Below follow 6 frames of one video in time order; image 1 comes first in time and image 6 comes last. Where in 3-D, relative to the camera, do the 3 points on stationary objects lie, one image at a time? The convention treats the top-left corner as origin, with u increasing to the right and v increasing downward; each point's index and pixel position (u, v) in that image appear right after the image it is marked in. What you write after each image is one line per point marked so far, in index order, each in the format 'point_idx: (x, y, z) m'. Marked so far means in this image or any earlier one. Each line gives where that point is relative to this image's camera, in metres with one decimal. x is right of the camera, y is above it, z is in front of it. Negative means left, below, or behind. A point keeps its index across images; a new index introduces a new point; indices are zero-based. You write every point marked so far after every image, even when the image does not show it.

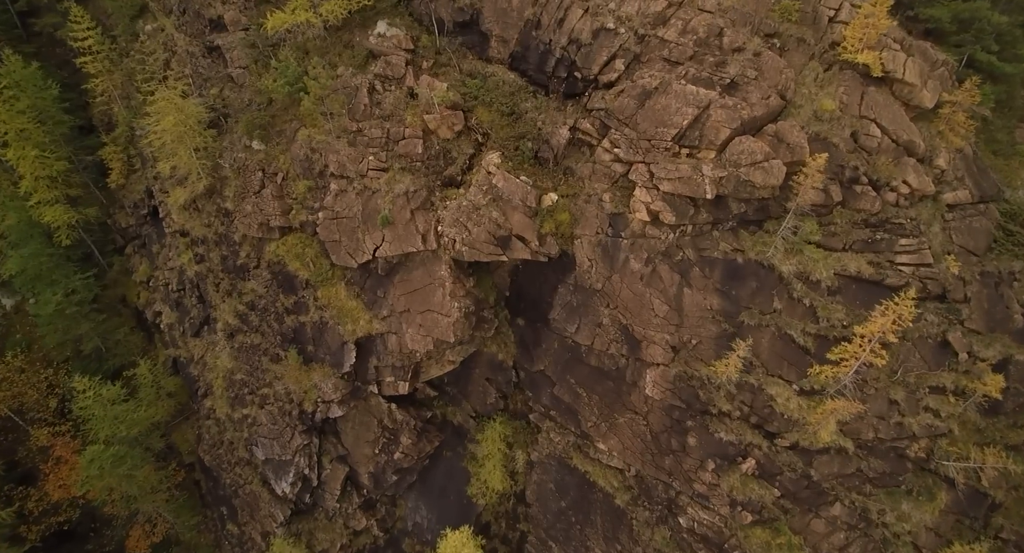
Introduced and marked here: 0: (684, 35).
0: (+5.8, +8.2, +17.3) m
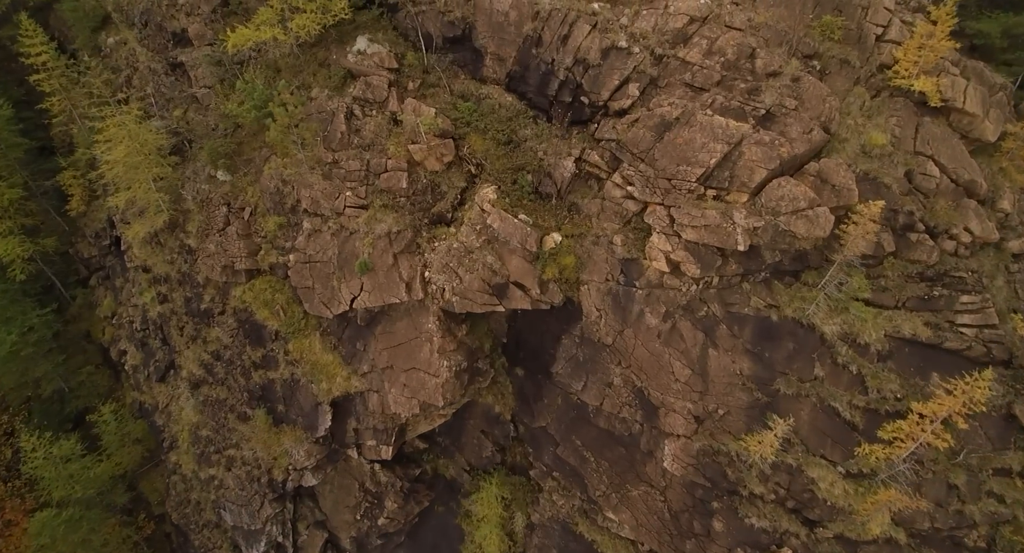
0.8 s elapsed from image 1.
0: (+5.8, +6.4, +14.9) m
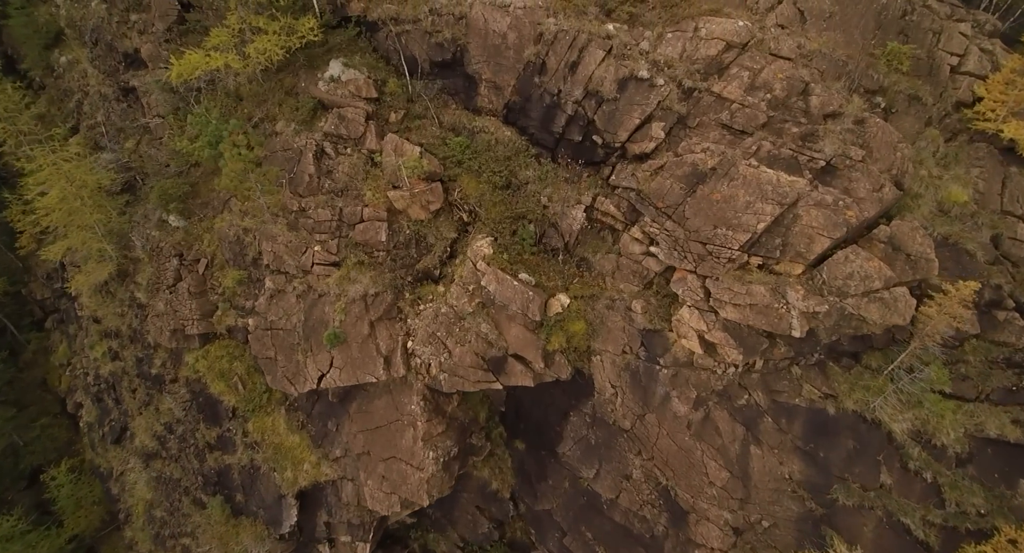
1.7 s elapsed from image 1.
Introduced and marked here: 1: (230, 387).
0: (+5.7, +4.4, +12.2) m
1: (-8.7, -3.4, +15.7) m
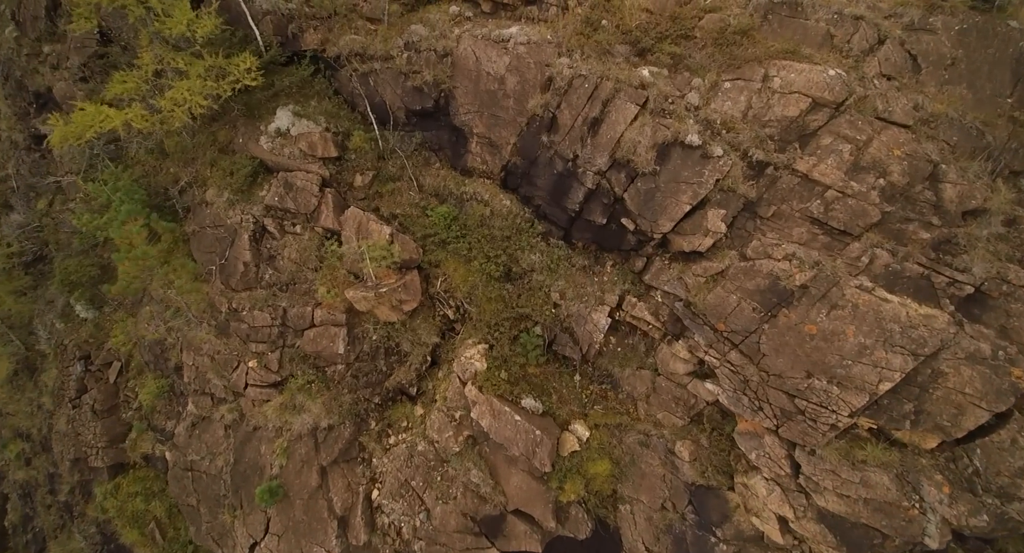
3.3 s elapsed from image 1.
0: (+5.7, +1.7, +8.5) m
1: (-8.6, -6.1, +12.0) m
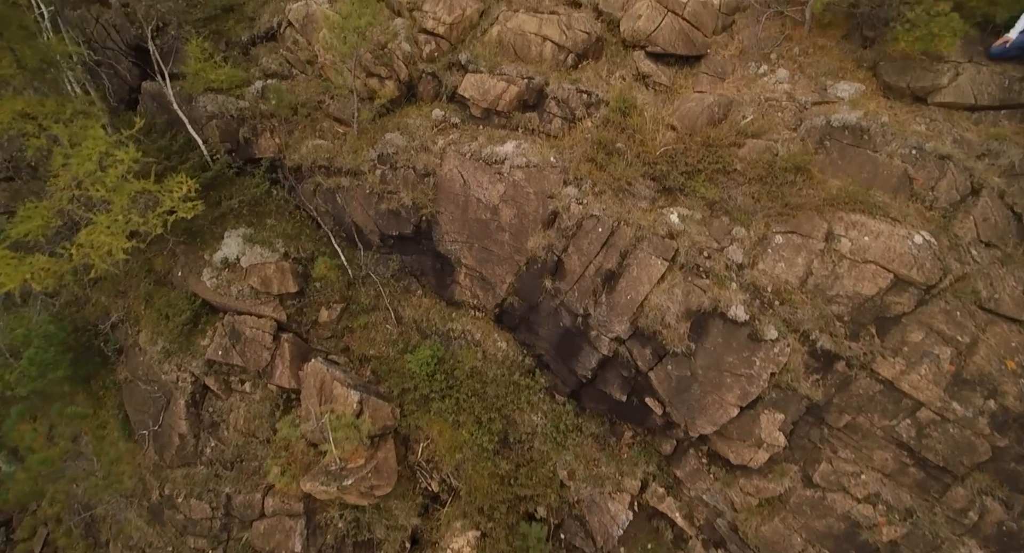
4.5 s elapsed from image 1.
0: (+5.7, -1.4, +6.5) m
1: (-8.7, -9.3, +9.8) m
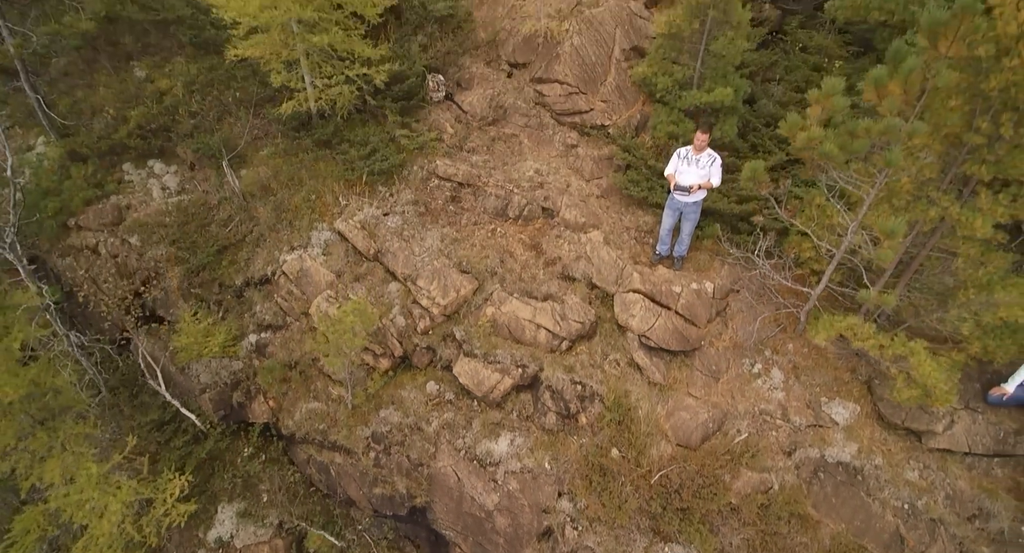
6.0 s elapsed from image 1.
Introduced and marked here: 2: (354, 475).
0: (+5.6, -6.9, +6.5) m
1: (-8.7, -14.9, +9.7) m
2: (-3.2, -4.0, +10.2) m
